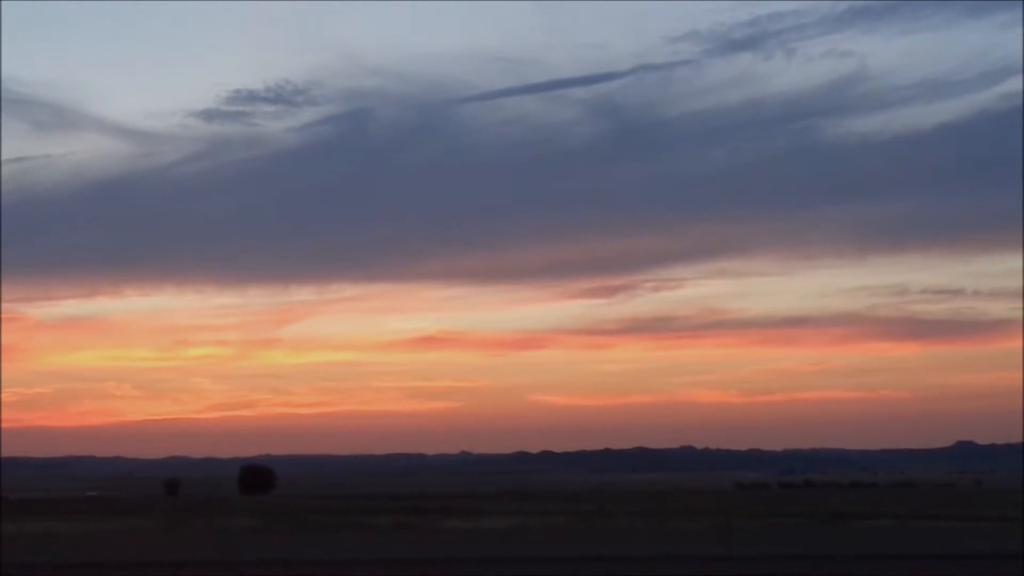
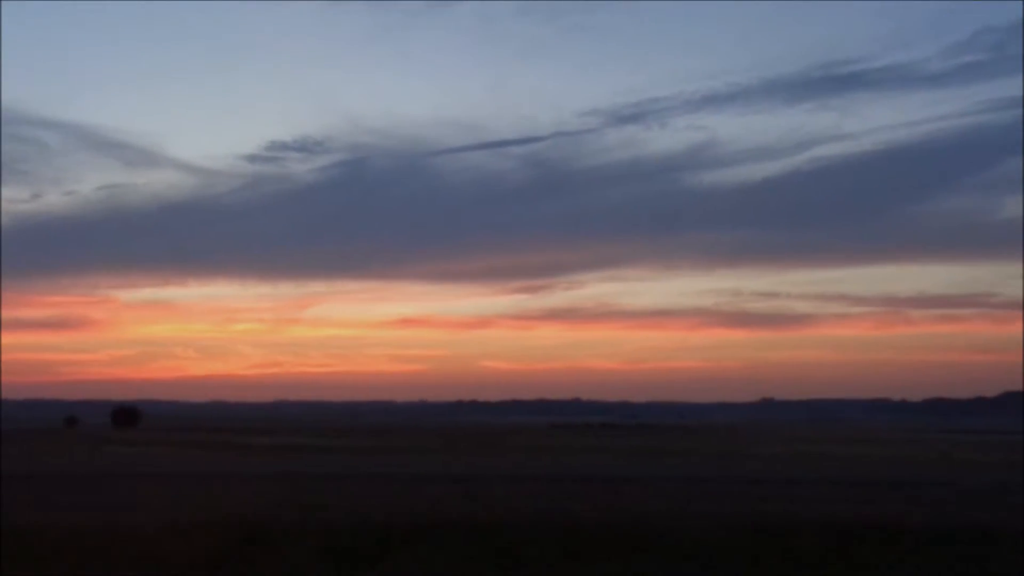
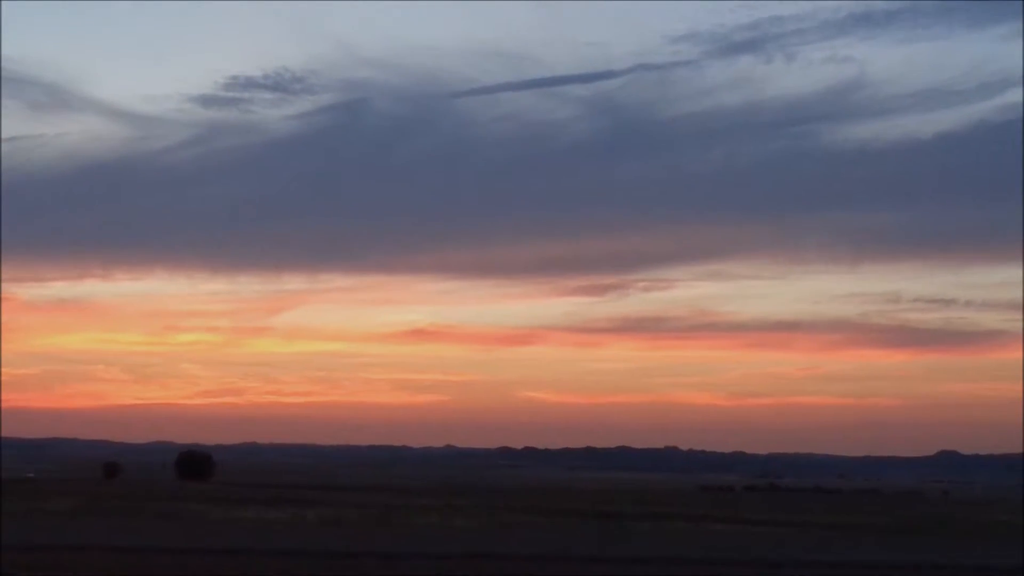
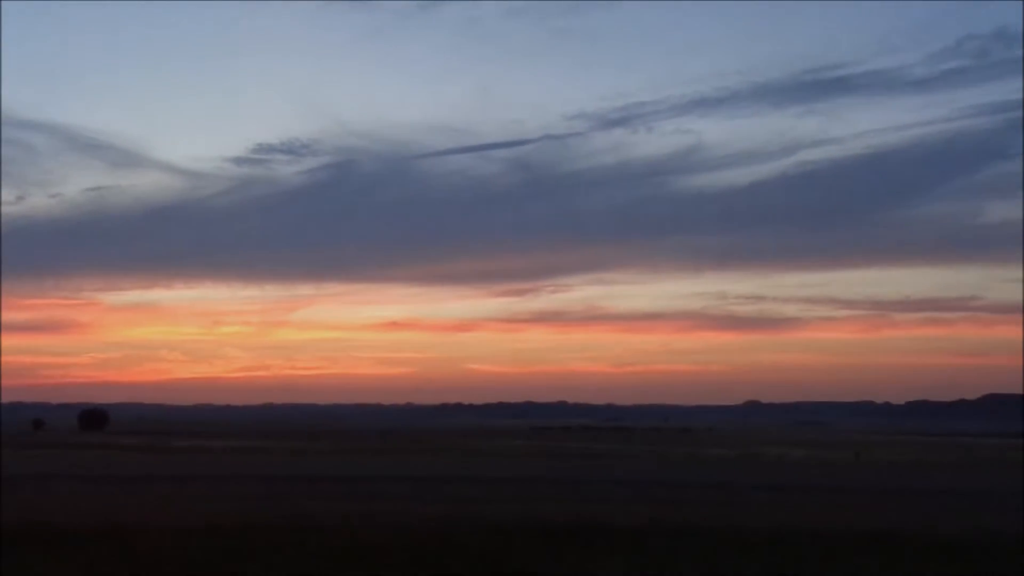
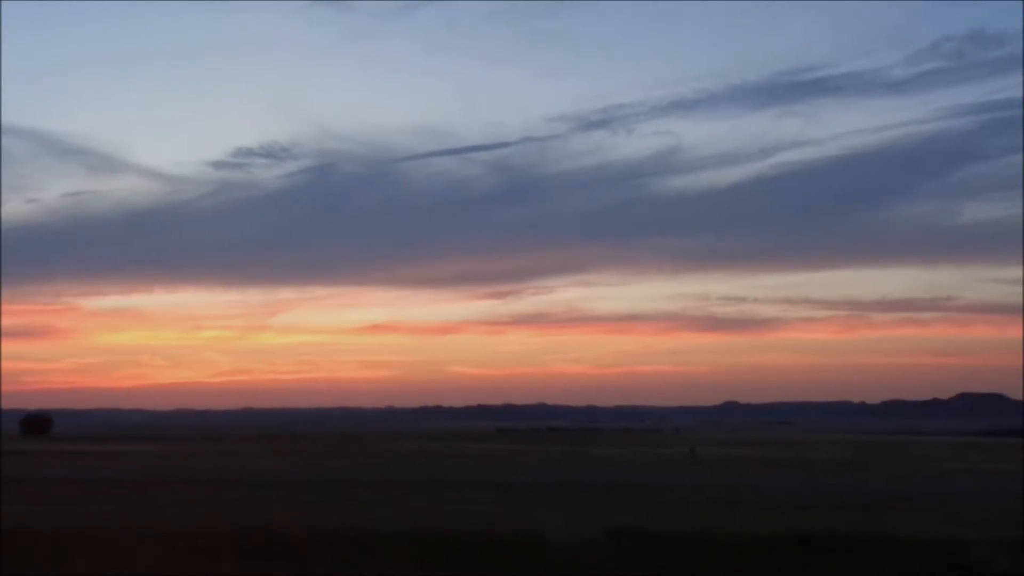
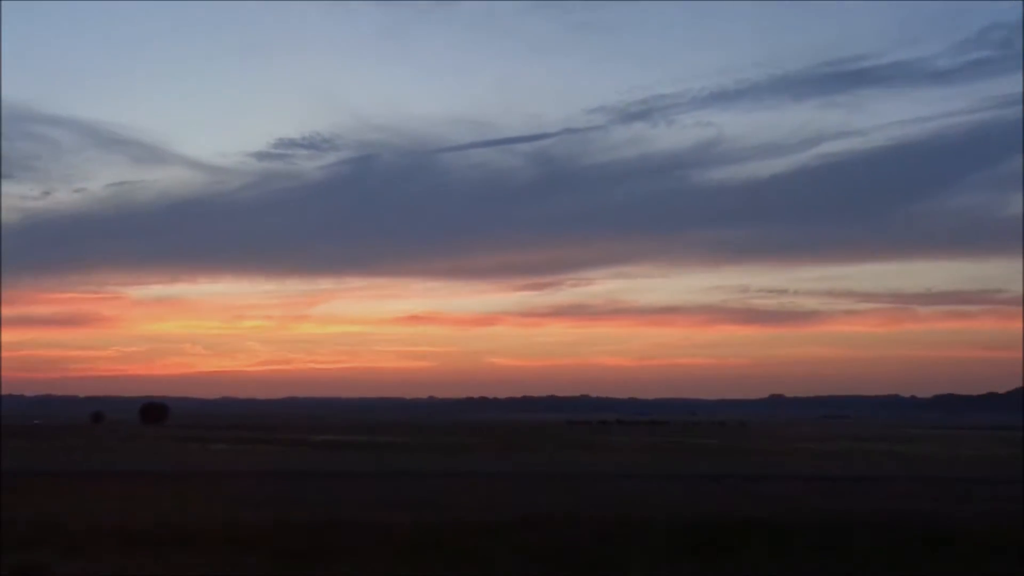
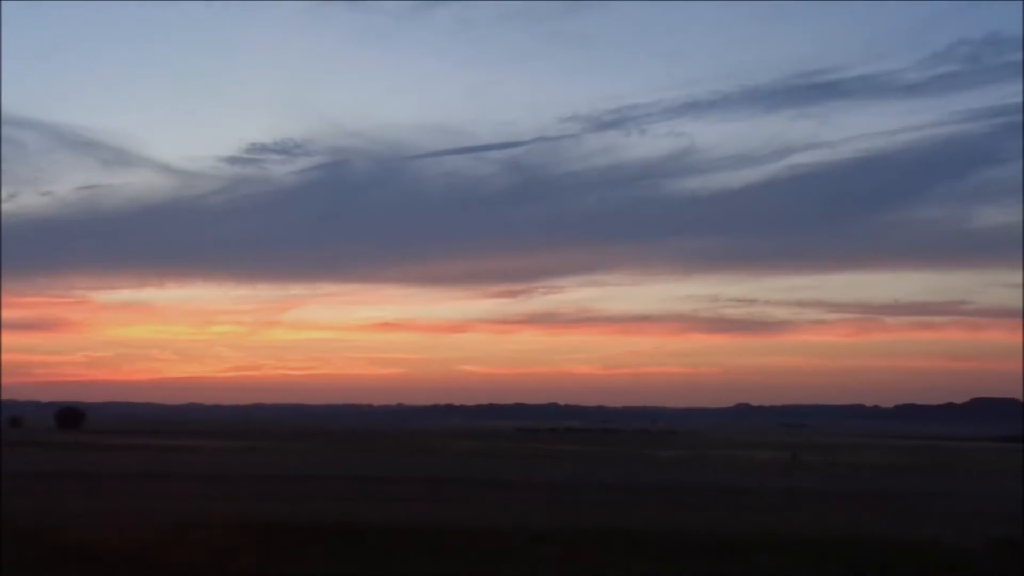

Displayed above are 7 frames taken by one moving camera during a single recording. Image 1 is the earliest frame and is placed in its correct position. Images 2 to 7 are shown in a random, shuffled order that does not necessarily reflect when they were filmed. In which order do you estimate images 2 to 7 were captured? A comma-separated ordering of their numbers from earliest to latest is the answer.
3, 6, 2, 4, 7, 5
